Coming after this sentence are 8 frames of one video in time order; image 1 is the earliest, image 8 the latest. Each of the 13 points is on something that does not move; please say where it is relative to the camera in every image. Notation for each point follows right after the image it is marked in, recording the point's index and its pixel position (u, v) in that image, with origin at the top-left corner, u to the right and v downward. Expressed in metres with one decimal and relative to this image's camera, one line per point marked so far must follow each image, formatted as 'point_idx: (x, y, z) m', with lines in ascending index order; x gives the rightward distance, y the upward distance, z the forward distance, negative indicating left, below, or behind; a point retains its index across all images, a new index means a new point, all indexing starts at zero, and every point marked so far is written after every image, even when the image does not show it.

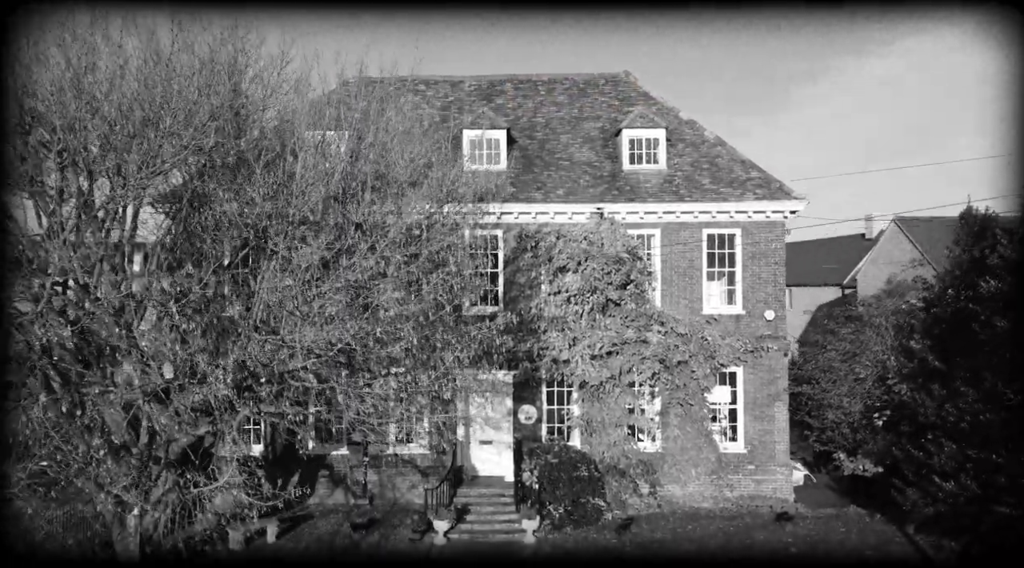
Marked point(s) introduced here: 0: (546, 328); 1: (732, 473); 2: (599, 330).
0: (+0.8, -1.0, +17.6) m
1: (+5.2, -4.5, +17.7) m
2: (+2.0, -1.1, +17.2) m
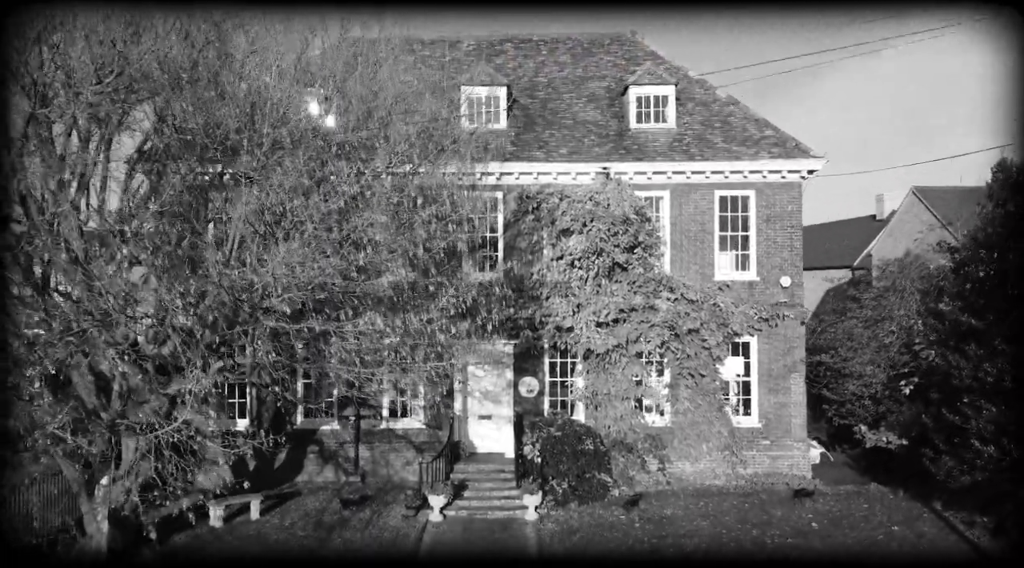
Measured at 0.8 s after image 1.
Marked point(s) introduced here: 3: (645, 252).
0: (+0.8, -0.2, +16.6) m
1: (+5.2, -3.7, +16.7) m
2: (+2.1, -0.2, +16.2) m
3: (+2.9, +0.7, +16.4) m
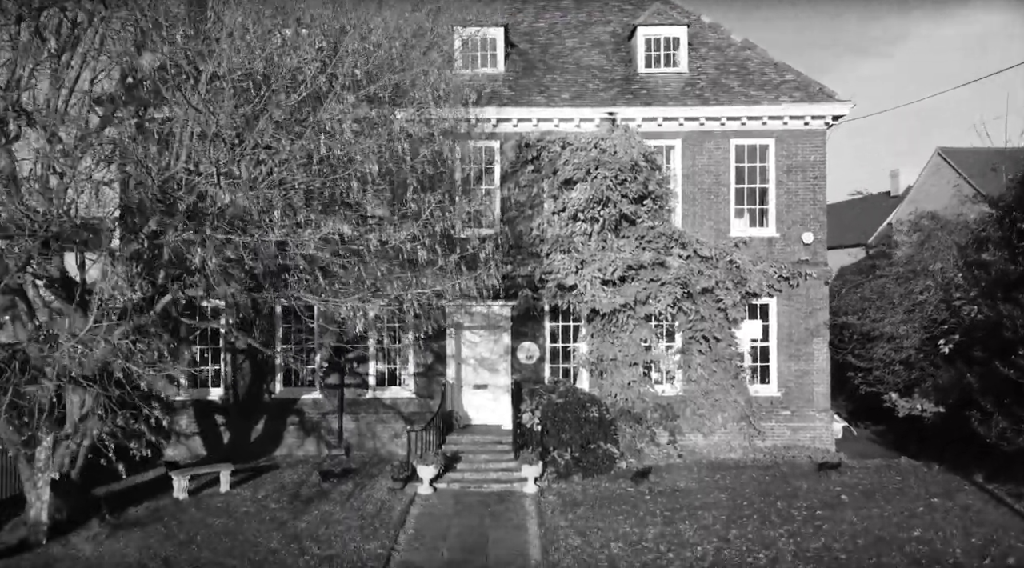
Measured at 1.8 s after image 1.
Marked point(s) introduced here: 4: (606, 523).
0: (+0.7, +0.7, +15.2) m
1: (+5.2, -2.8, +15.3) m
2: (+2.0, +0.7, +14.8) m
3: (+2.9, +1.6, +15.0) m
4: (+1.4, -3.7, +11.5) m
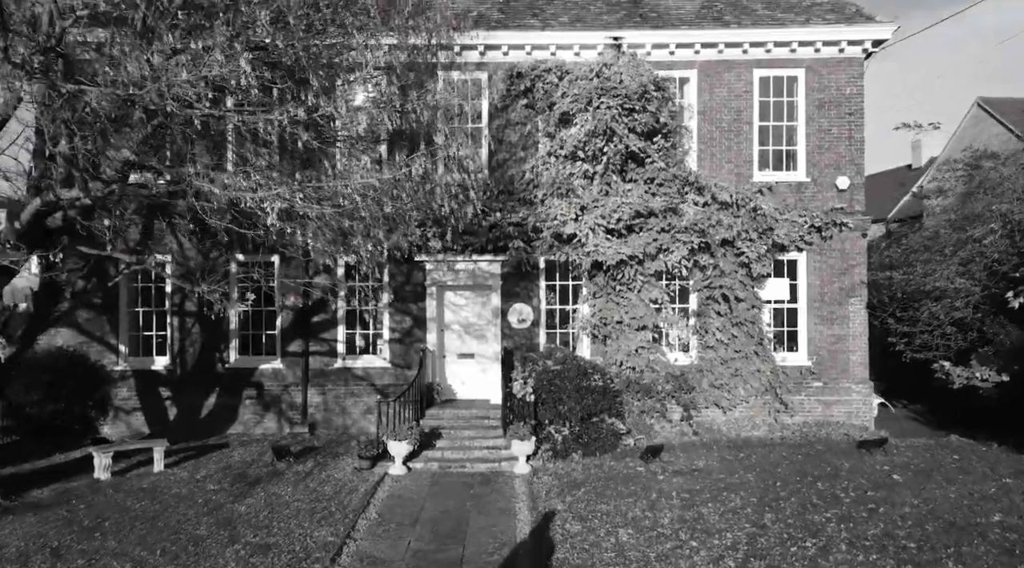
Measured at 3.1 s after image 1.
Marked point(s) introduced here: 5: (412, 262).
0: (+0.6, +1.5, +13.2) m
1: (+5.0, -1.9, +13.3) m
2: (+1.8, +1.5, +12.8) m
3: (+2.7, +2.5, +12.9) m
4: (+1.3, -2.8, +9.4) m
5: (-1.8, +0.4, +13.7) m
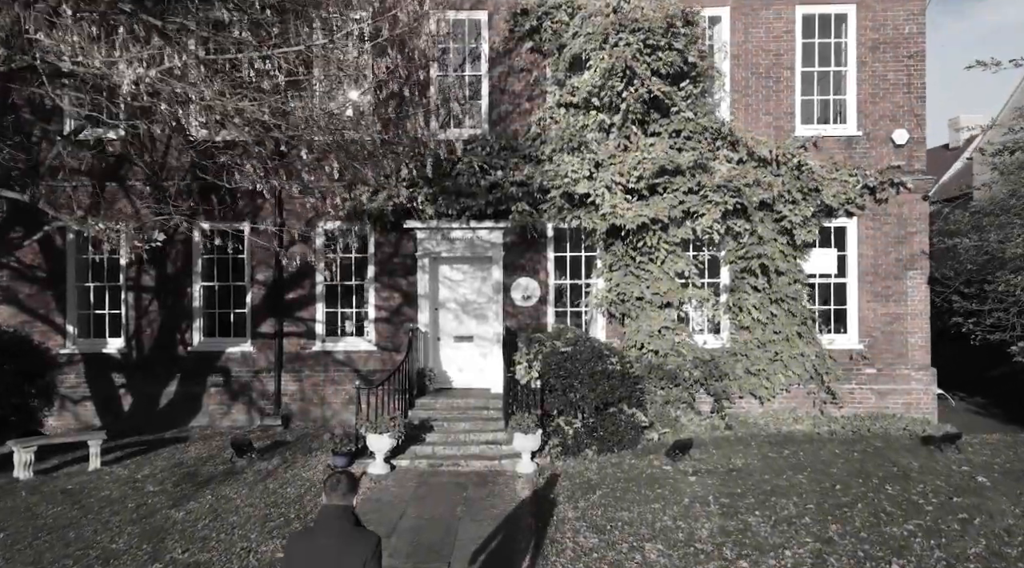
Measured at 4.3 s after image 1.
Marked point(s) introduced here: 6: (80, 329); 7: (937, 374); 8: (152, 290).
0: (+0.6, +2.0, +11.4) m
1: (+5.1, -1.5, +11.4) m
2: (+1.9, +2.0, +11.0) m
3: (+2.7, +2.9, +11.1) m
4: (+1.3, -2.4, +7.6) m
5: (-1.8, +0.9, +11.9) m
6: (-7.0, -0.7, +12.0) m
7: (+8.1, -1.7, +14.3) m
8: (-5.8, -0.1, +11.9) m
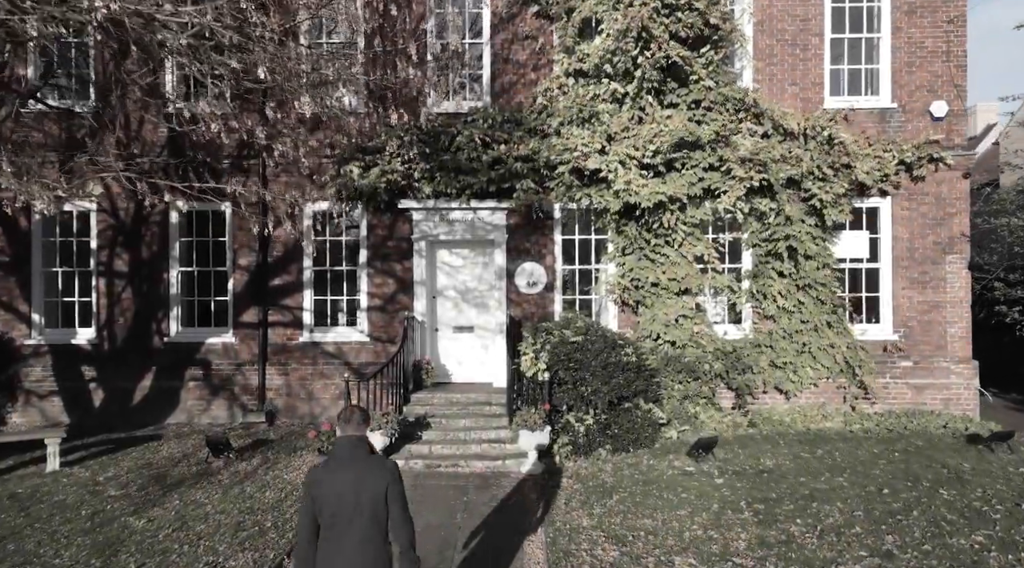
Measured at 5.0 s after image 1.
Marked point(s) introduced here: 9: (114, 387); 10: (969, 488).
0: (+0.7, +2.2, +10.5) m
1: (+5.1, -1.3, +10.5) m
2: (+1.9, +2.2, +10.1) m
3: (+2.8, +3.2, +10.2) m
4: (+1.3, -2.1, +6.7) m
5: (-1.7, +1.1, +11.0) m
6: (-6.9, -0.5, +11.1) m
7: (+8.1, -1.5, +13.4) m
8: (-5.7, +0.1, +11.0) m
9: (-5.8, -1.5, +10.9) m
10: (+4.5, -2.0, +7.4) m
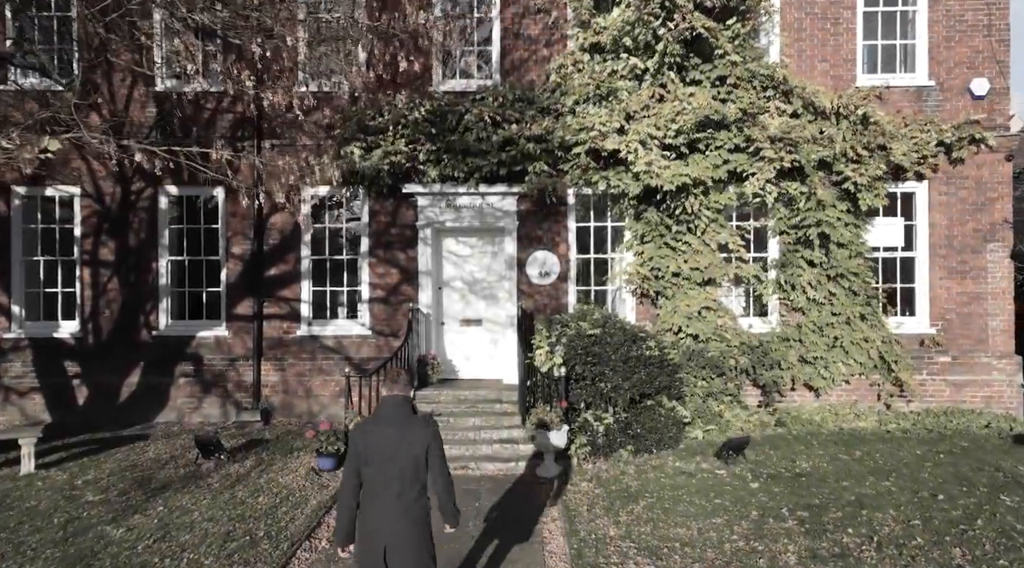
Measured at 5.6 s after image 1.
0: (+0.8, +2.3, +9.8) m
1: (+5.3, -1.1, +9.8) m
2: (+2.1, +2.3, +9.4) m
3: (+3.0, +3.3, +9.5) m
4: (+1.5, -2.0, +6.0) m
5: (-1.6, +1.2, +10.3) m
6: (-6.8, -0.4, +10.4) m
7: (+8.3, -1.4, +12.7) m
8: (-5.5, +0.3, +10.3) m
9: (-5.6, -1.4, +10.2) m
10: (+4.7, -1.9, +6.7) m
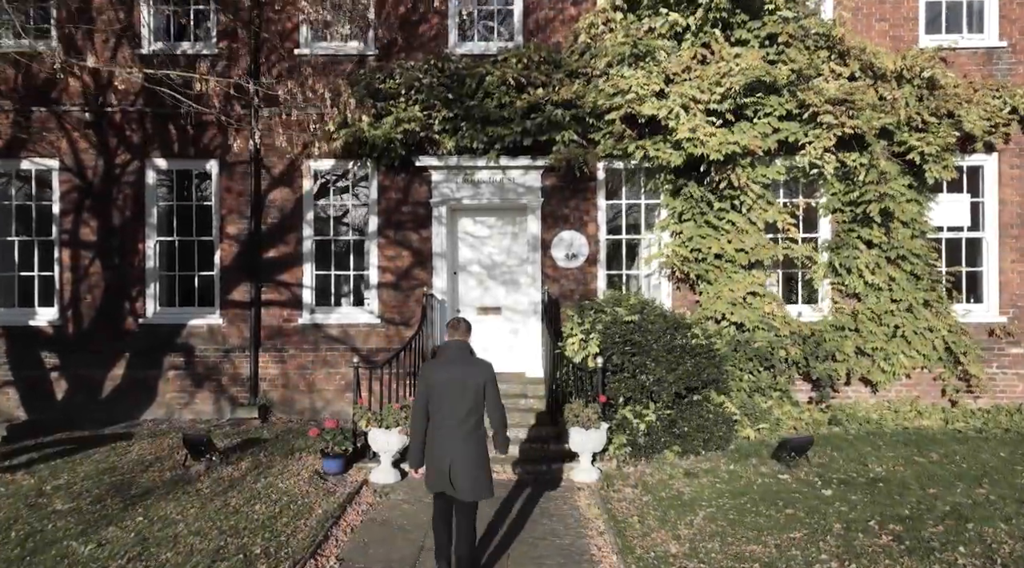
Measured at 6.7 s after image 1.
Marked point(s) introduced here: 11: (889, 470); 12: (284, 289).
0: (+1.1, +2.5, +8.8) m
1: (+5.6, -0.9, +8.9) m
2: (+2.4, +2.5, +8.4) m
3: (+3.3, +3.5, +8.5) m
4: (+1.8, -1.8, +5.1) m
5: (-1.3, +1.4, +9.4) m
6: (-6.5, -0.2, +9.5) m
7: (+8.6, -1.2, +11.8) m
8: (-5.2, +0.5, +9.3) m
9: (-5.3, -1.1, +9.2) m
10: (+5.0, -1.7, +5.7) m
11: (+3.5, -1.7, +6.9) m
12: (-2.9, -0.1, +9.4) m
